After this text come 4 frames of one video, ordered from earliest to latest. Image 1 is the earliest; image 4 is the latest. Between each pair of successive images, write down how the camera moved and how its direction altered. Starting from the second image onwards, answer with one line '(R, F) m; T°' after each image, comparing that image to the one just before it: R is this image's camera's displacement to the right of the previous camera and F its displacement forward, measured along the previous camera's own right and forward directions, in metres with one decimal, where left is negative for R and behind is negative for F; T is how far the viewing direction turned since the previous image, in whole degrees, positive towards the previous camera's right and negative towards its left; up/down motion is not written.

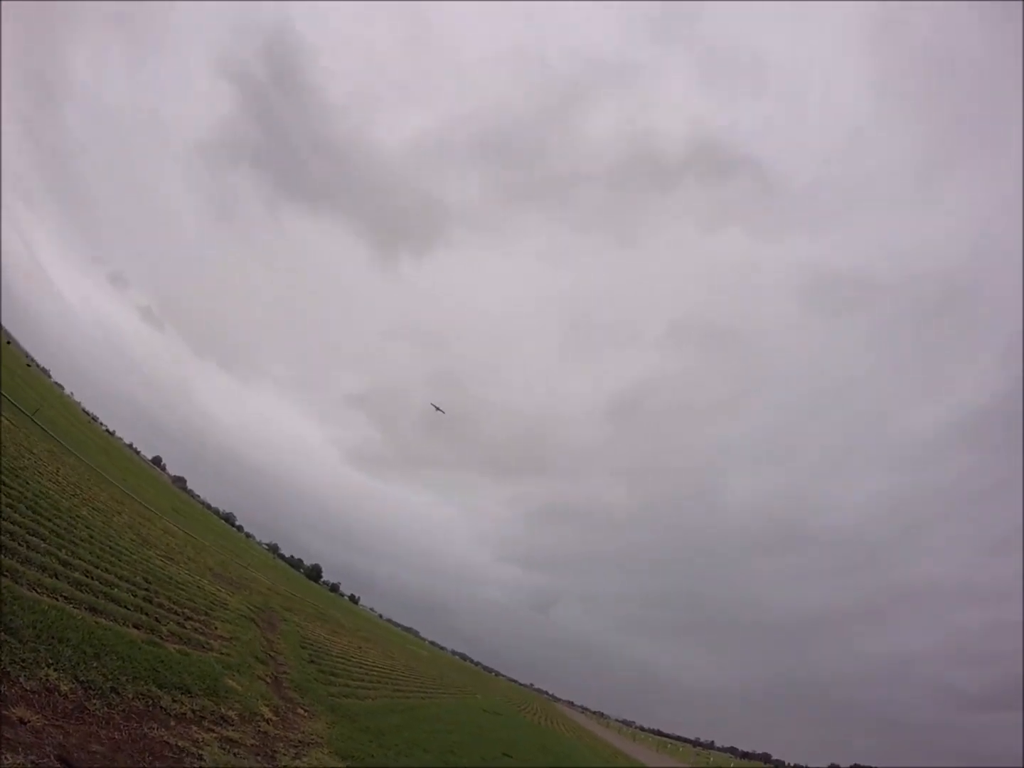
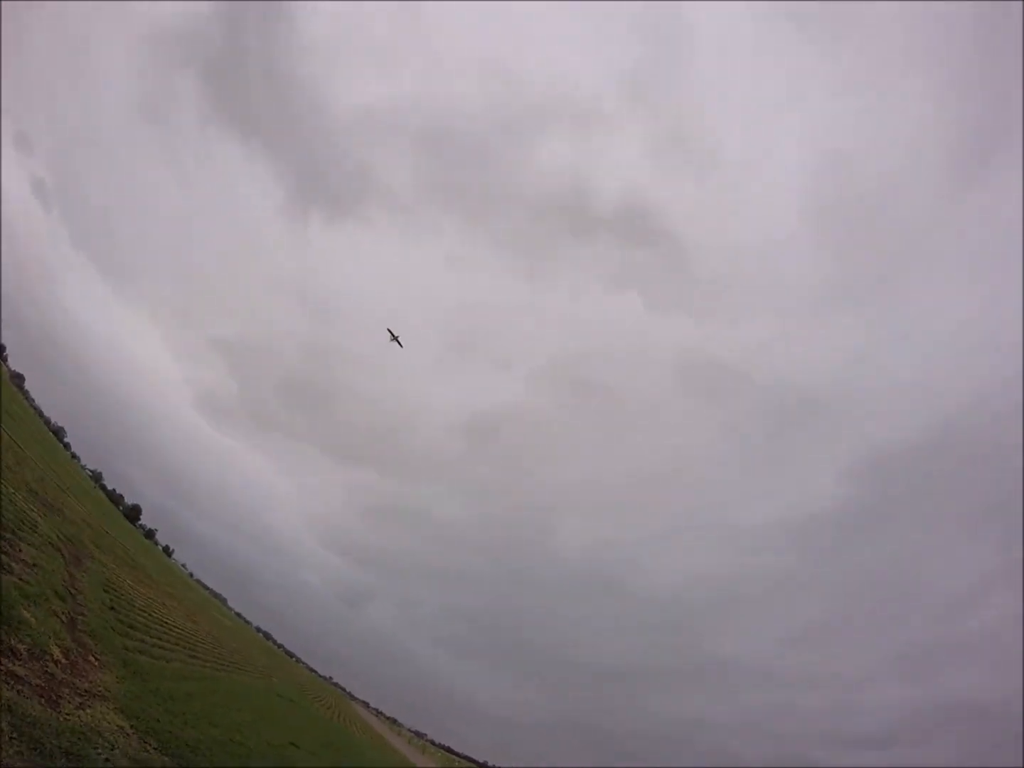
(0.0, 0.0) m; +7°
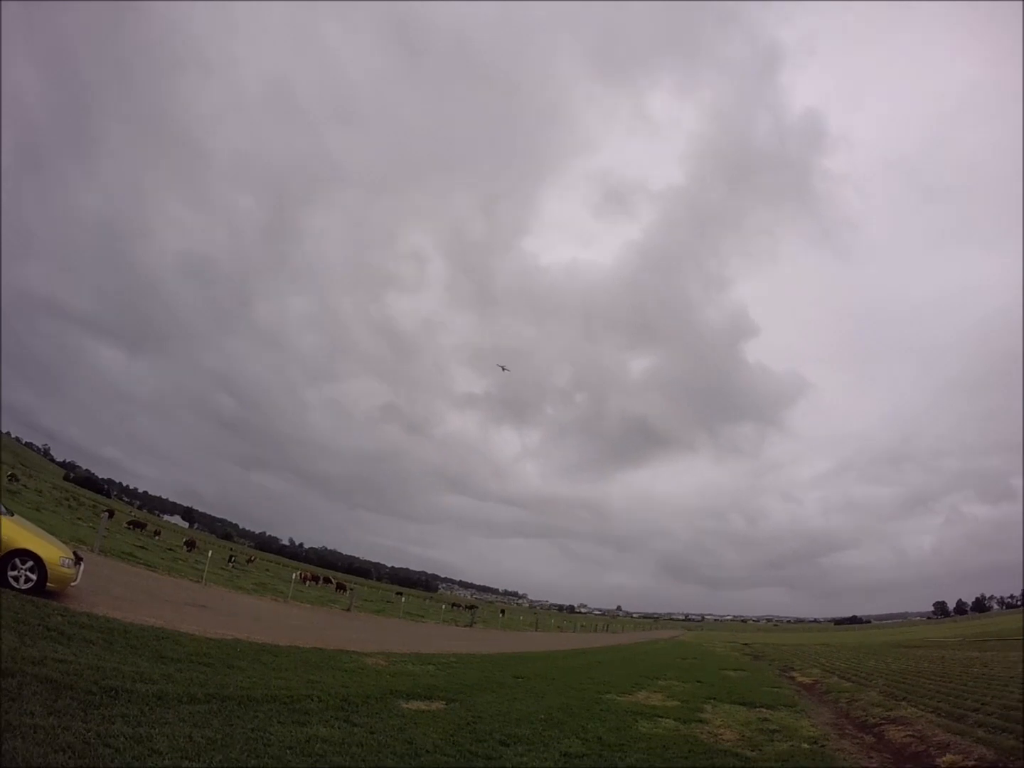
(-10.2, +2.4) m; +44°
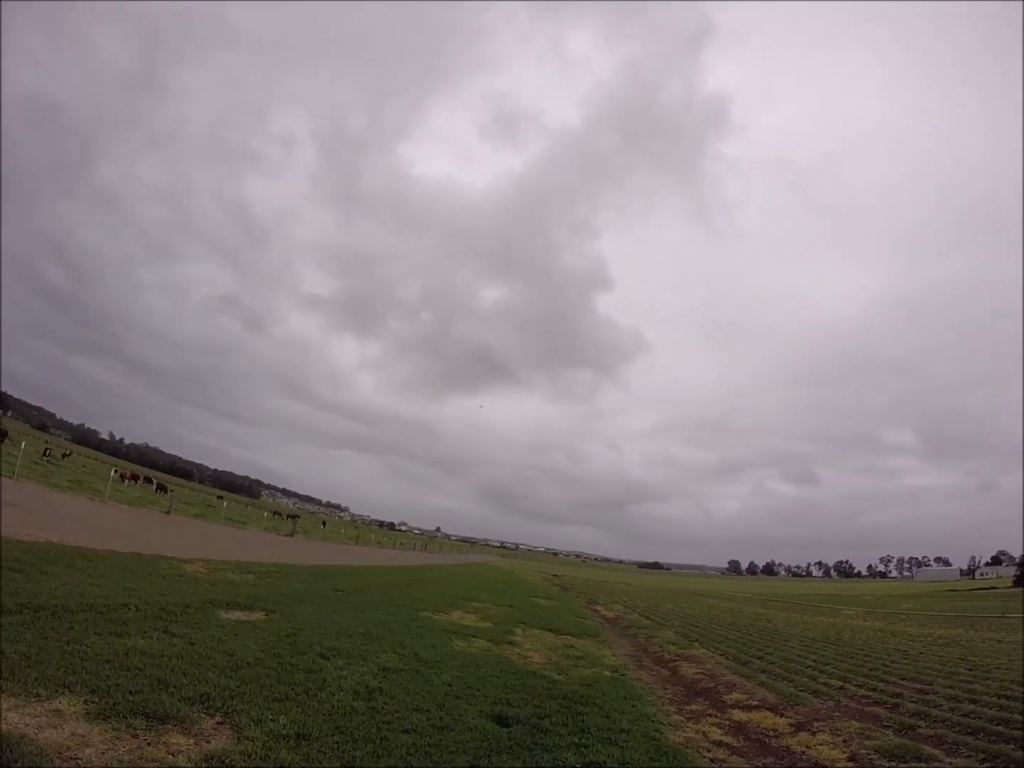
(-5.3, +1.2) m; +21°
